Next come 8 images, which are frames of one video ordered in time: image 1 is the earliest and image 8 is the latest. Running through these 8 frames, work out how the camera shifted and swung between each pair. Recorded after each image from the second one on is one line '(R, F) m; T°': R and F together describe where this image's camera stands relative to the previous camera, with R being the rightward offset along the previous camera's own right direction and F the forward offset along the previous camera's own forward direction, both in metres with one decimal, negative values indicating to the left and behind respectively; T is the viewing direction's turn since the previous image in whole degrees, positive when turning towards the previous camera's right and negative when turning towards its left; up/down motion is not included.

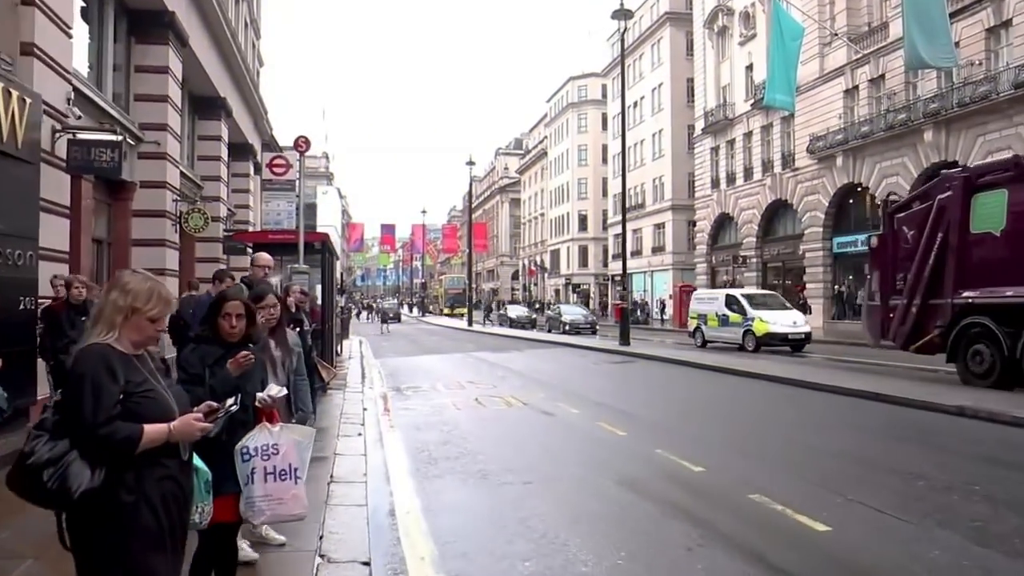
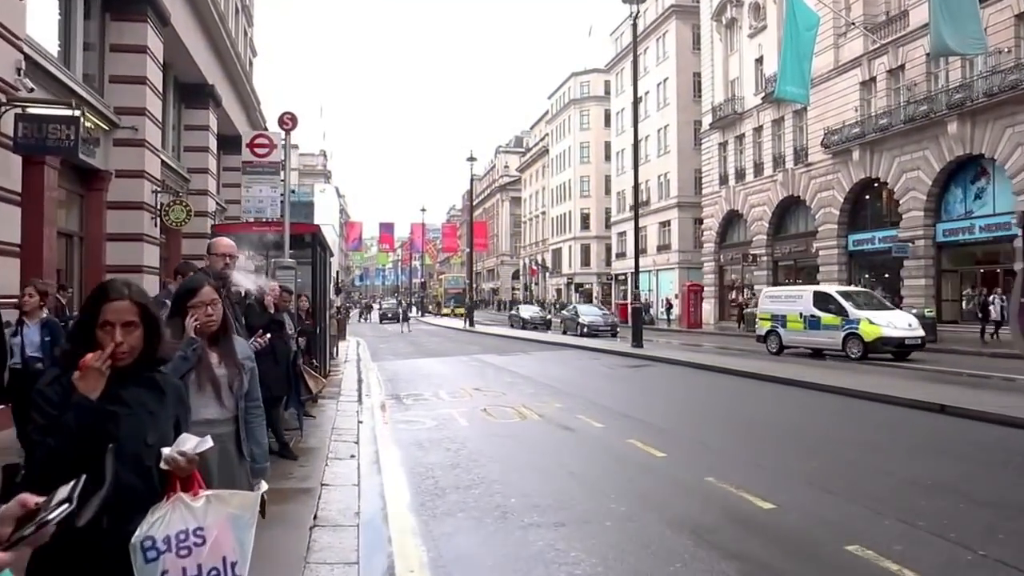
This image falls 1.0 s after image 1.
(-0.3, +1.8) m; 0°
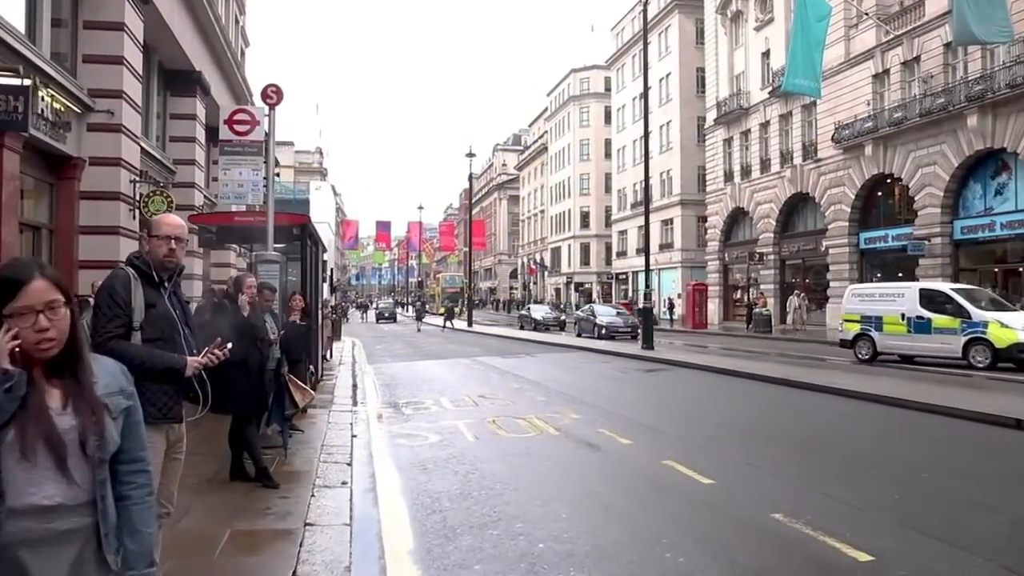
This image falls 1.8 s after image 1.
(-0.3, +1.6) m; 0°
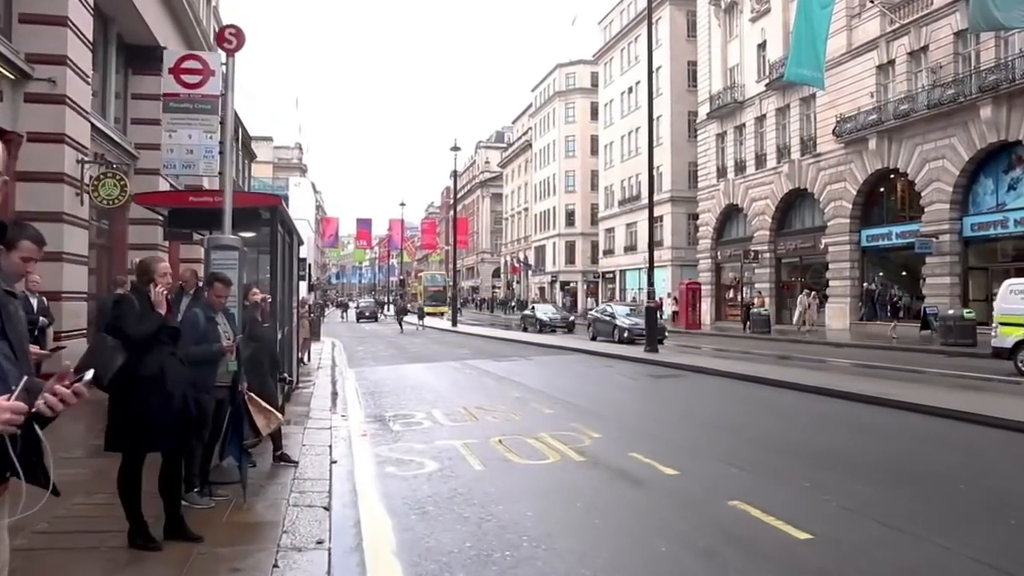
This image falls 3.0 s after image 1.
(-0.4, +2.2) m; +1°
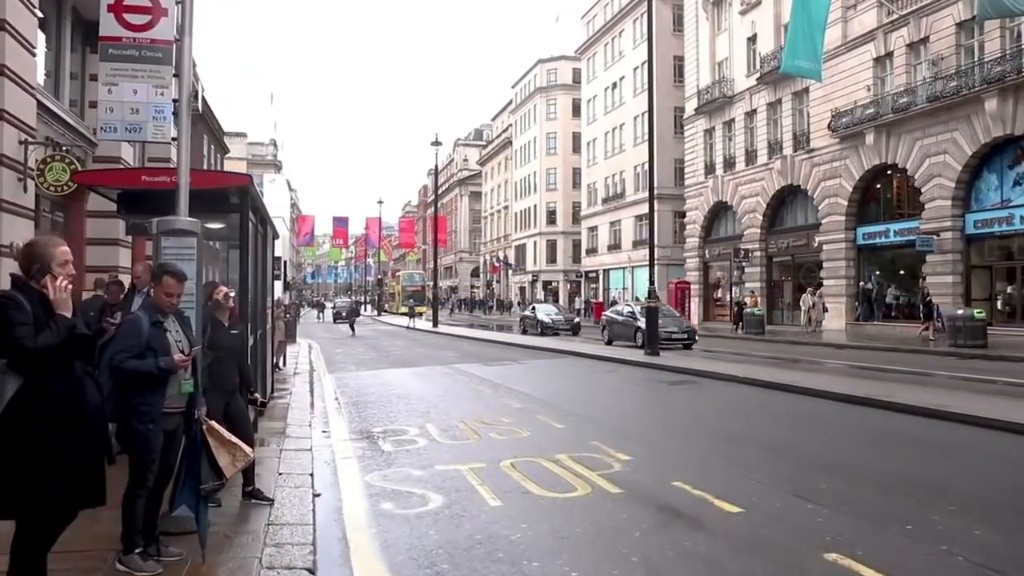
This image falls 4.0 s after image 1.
(-0.5, +1.8) m; +2°
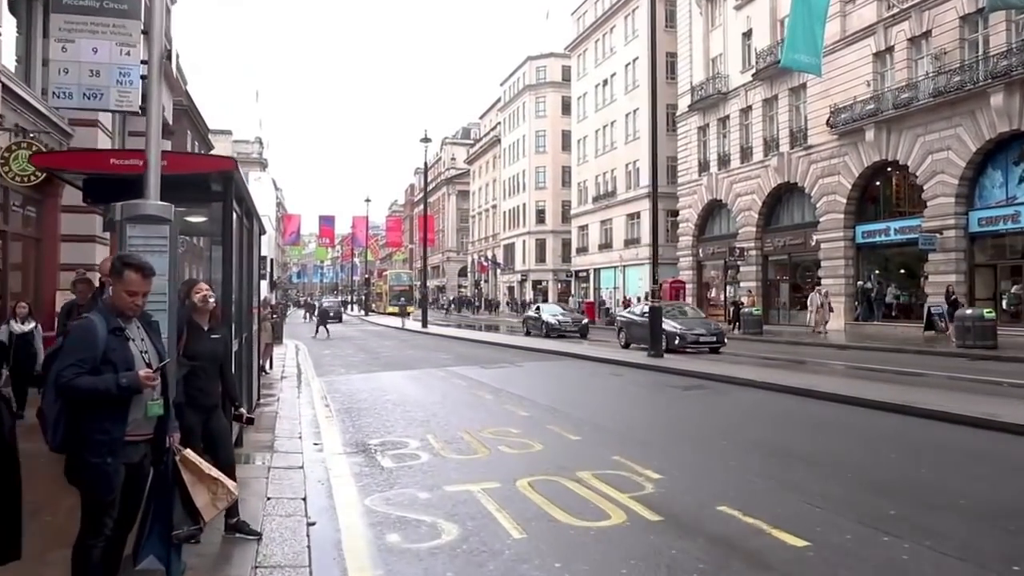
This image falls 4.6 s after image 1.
(-0.4, +1.1) m; +1°
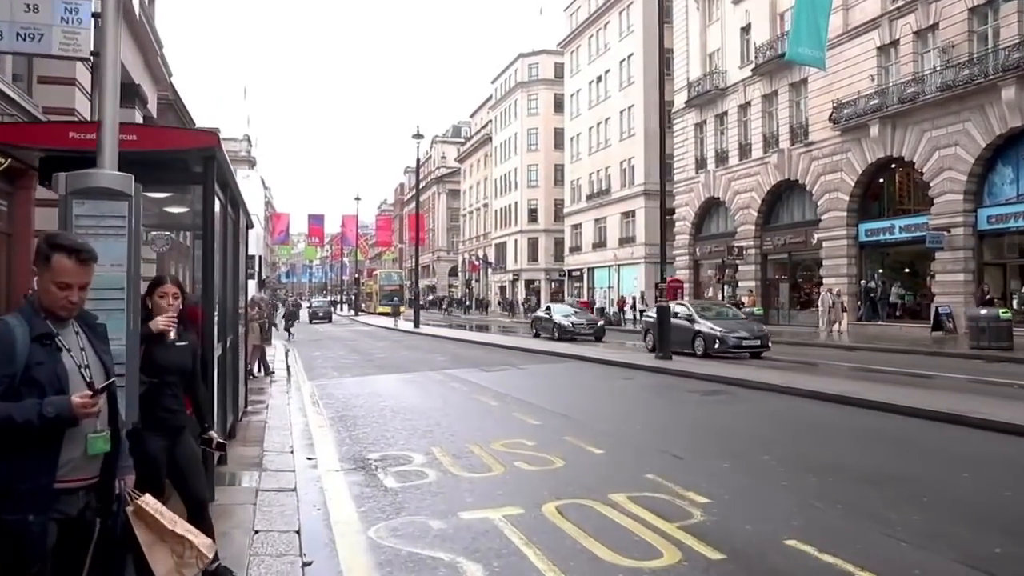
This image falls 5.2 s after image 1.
(-0.4, +1.2) m; +1°
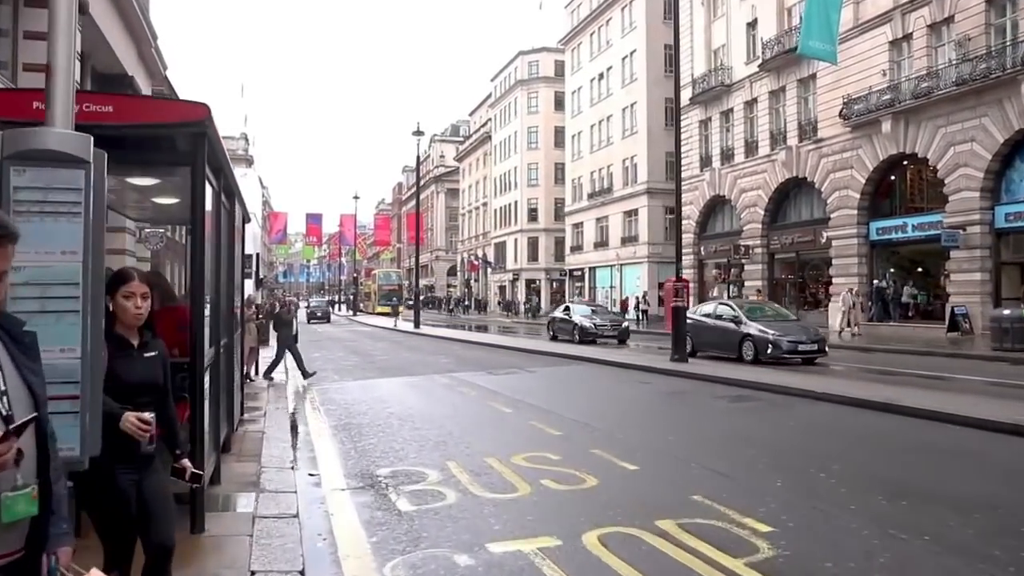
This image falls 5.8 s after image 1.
(-0.3, +1.0) m; 0°
